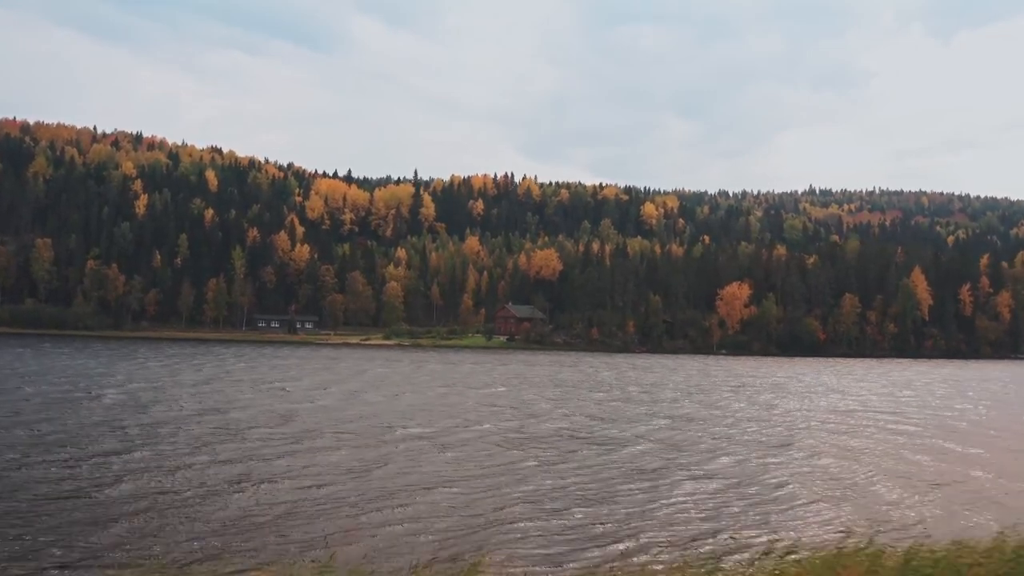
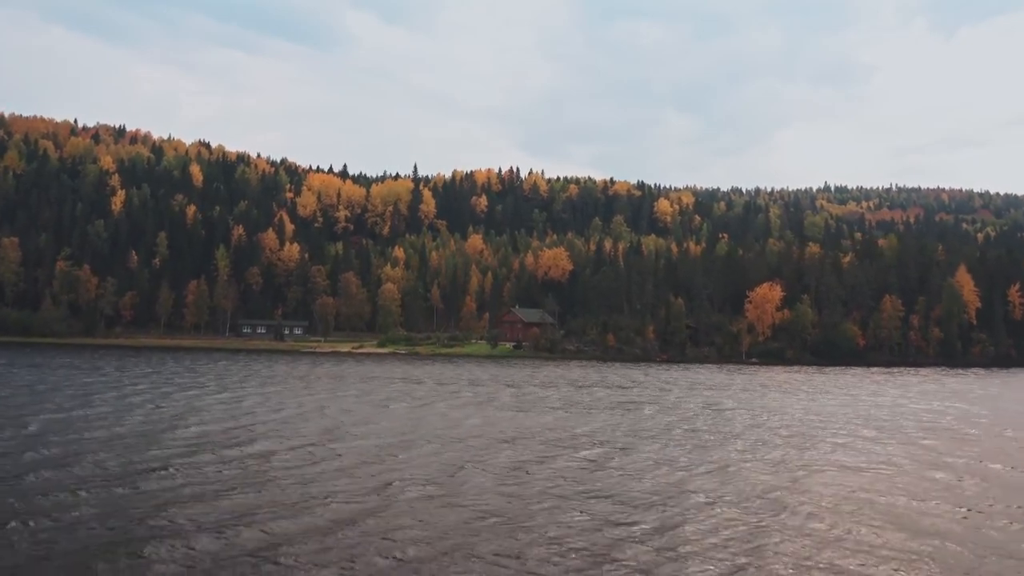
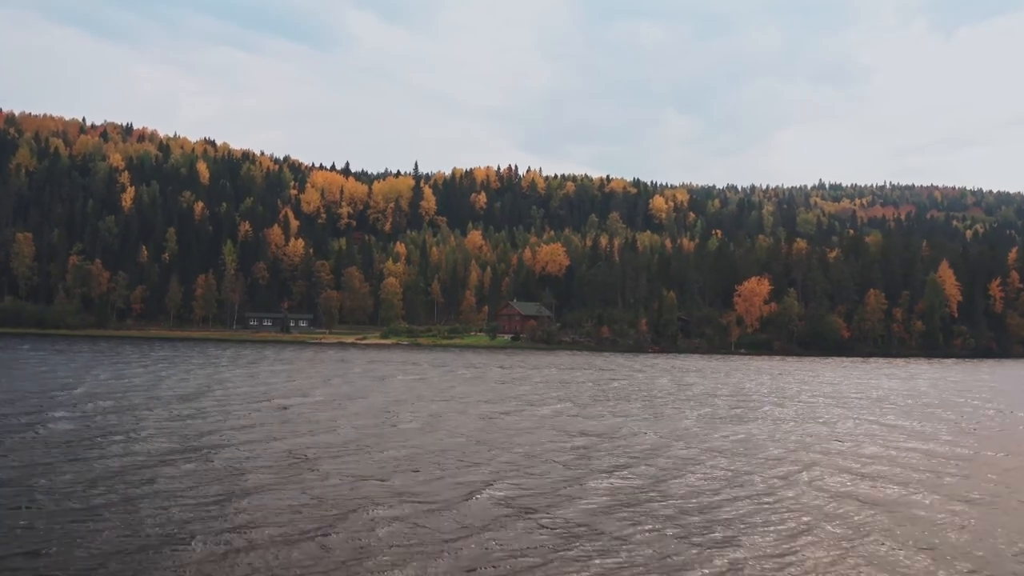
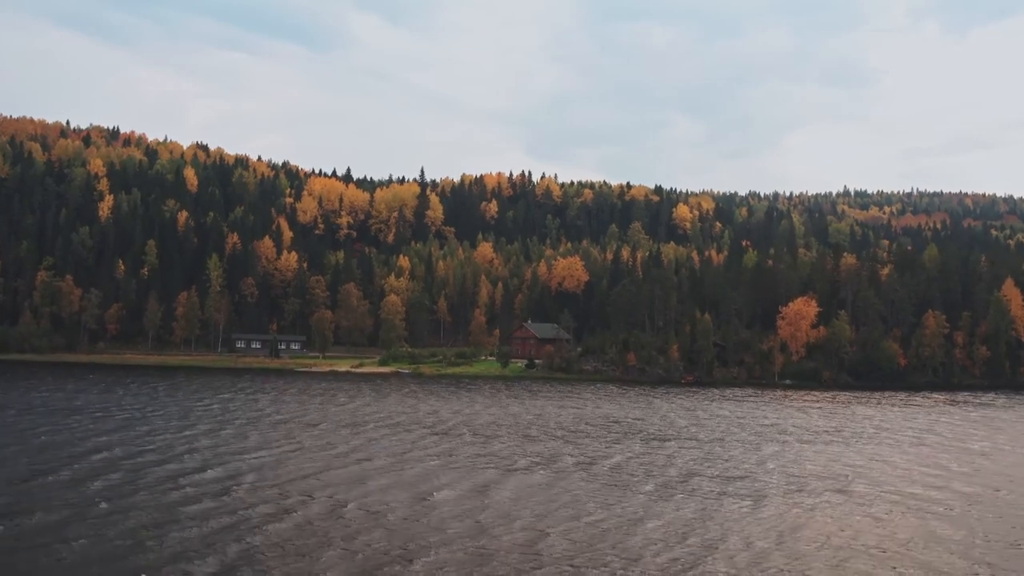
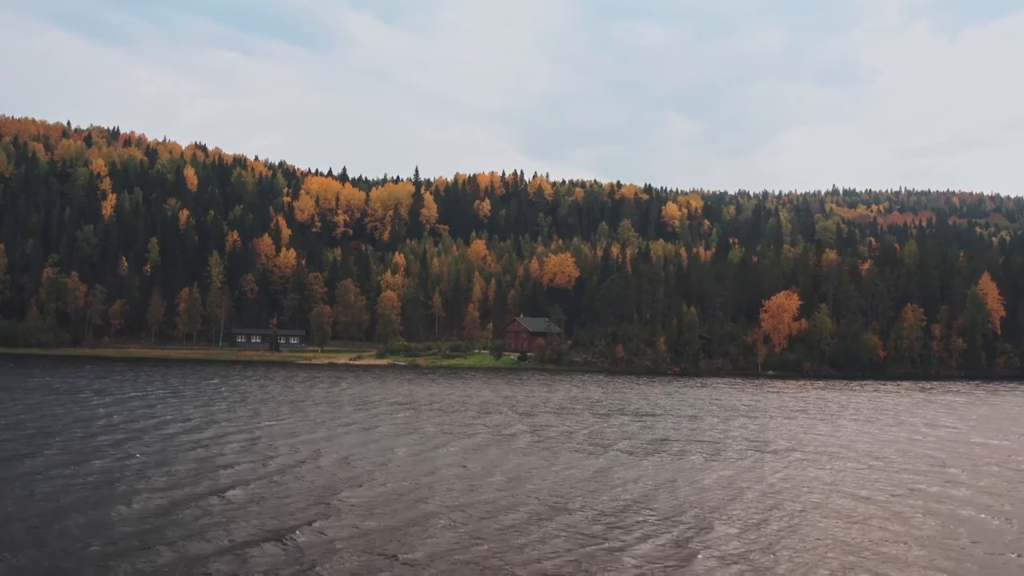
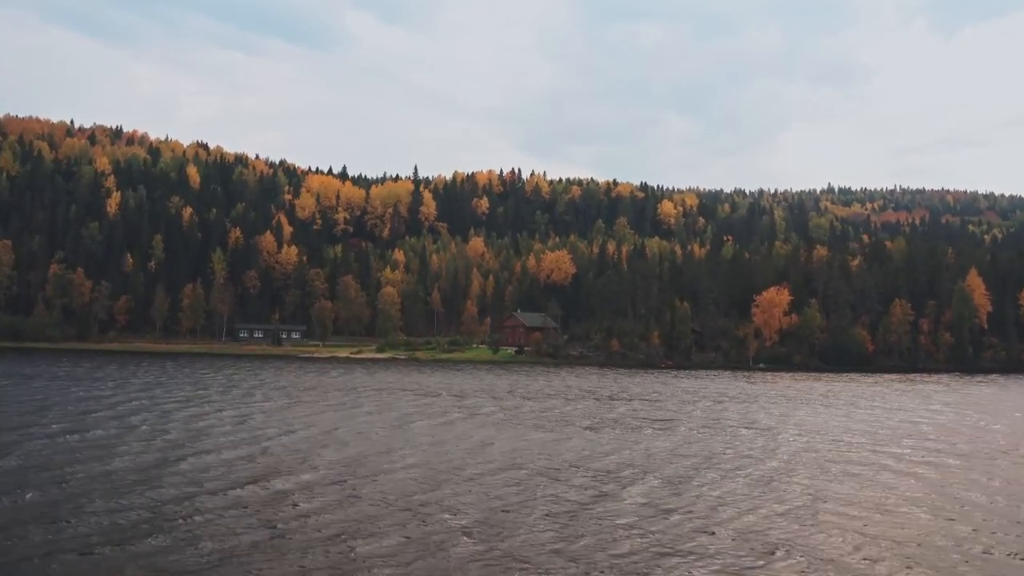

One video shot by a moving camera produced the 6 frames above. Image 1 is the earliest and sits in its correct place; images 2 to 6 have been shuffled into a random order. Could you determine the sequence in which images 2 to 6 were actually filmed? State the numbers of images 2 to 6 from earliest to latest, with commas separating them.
3, 2, 6, 5, 4
